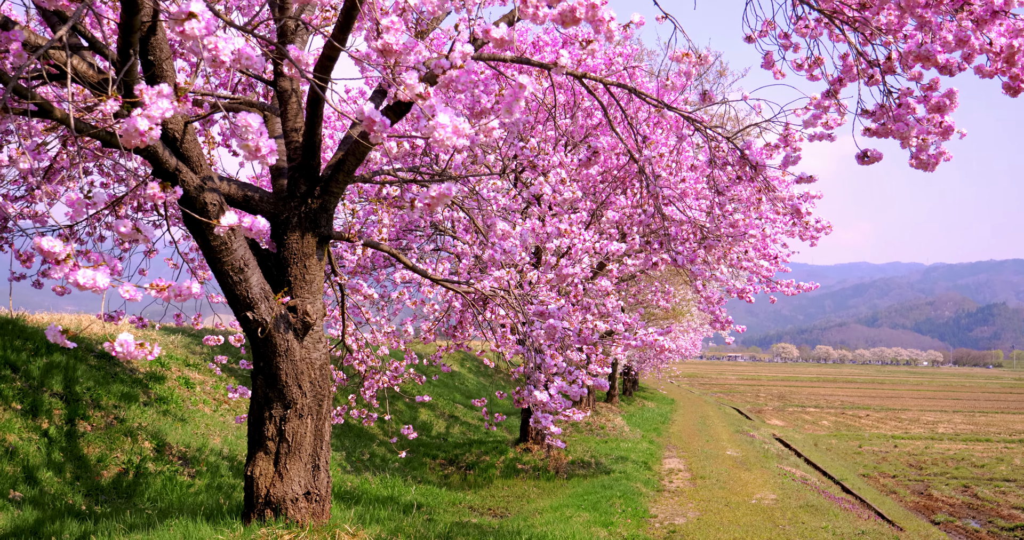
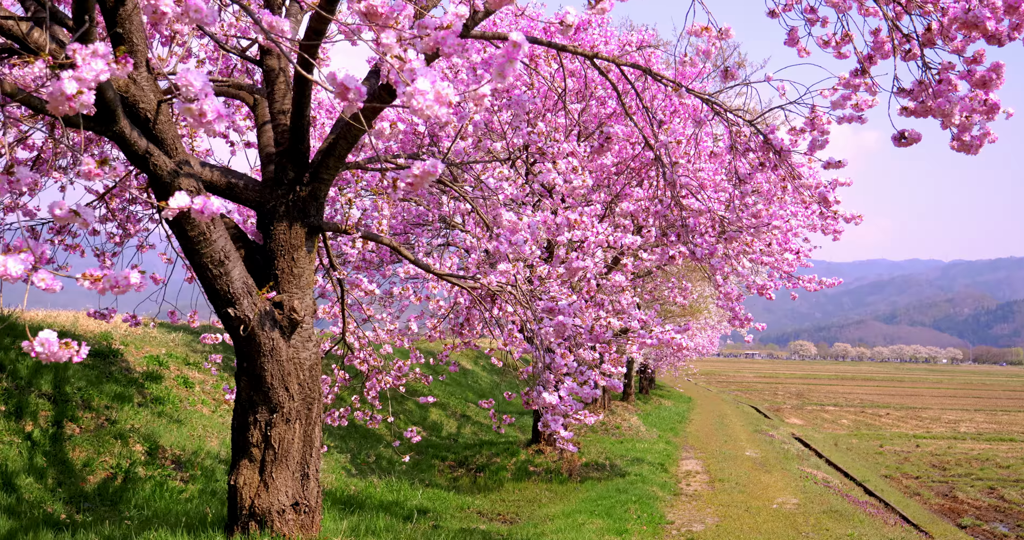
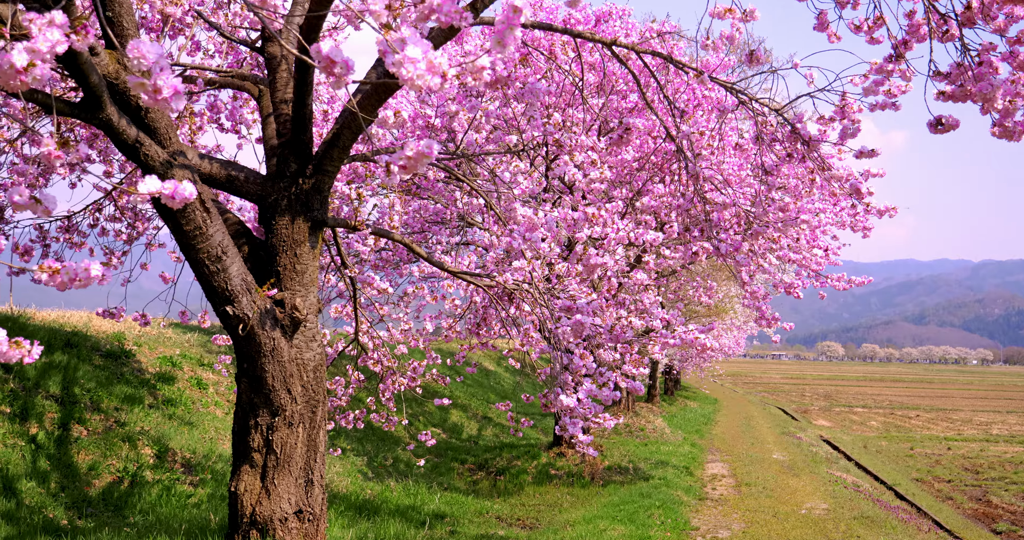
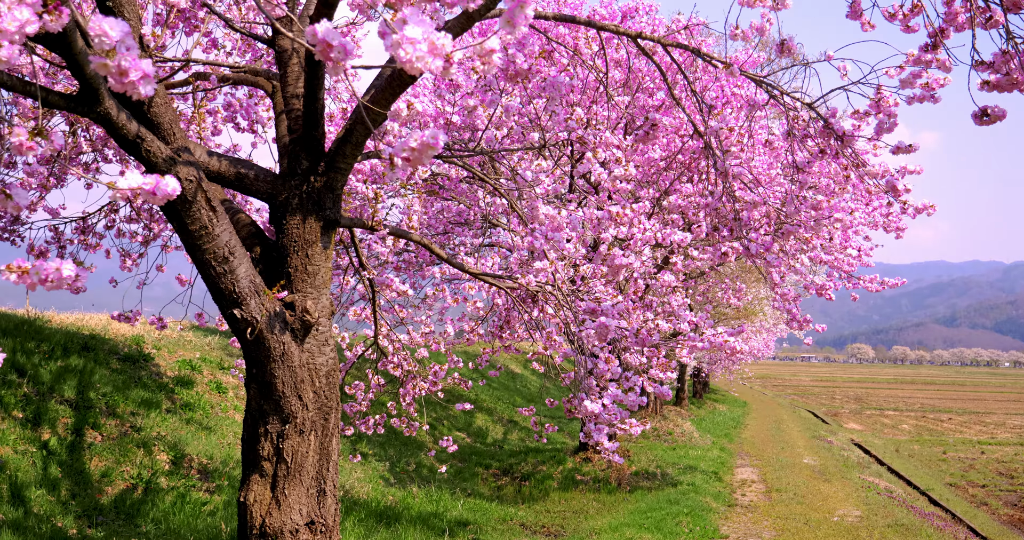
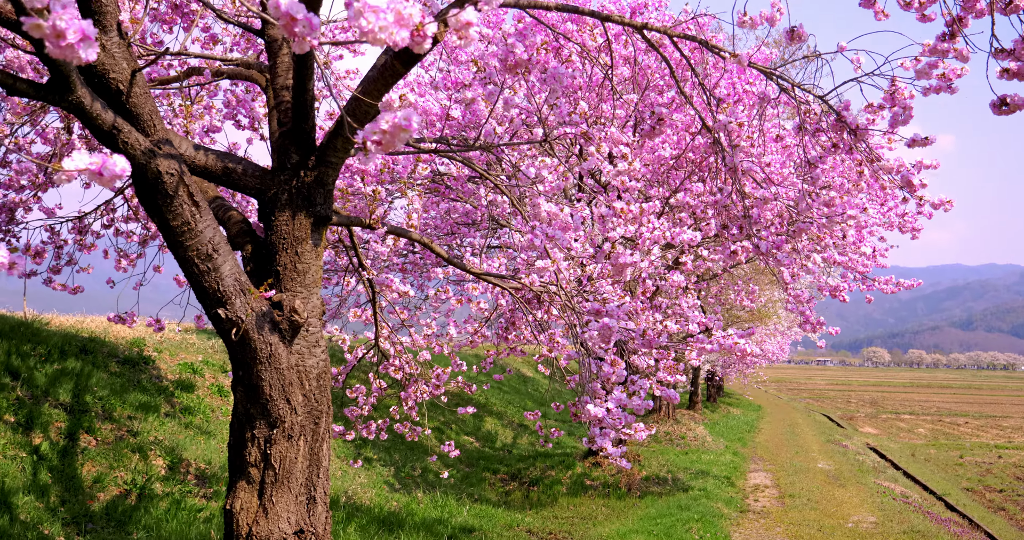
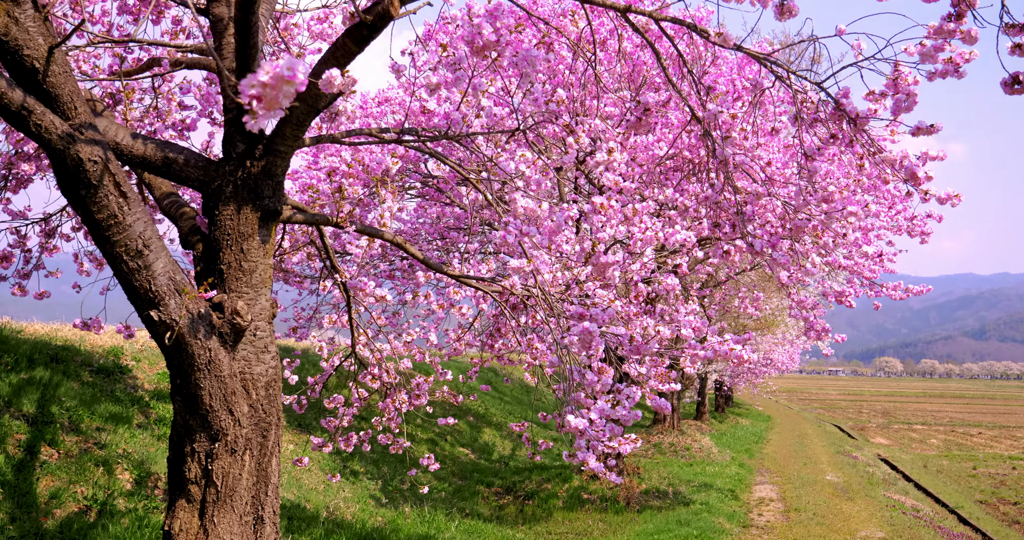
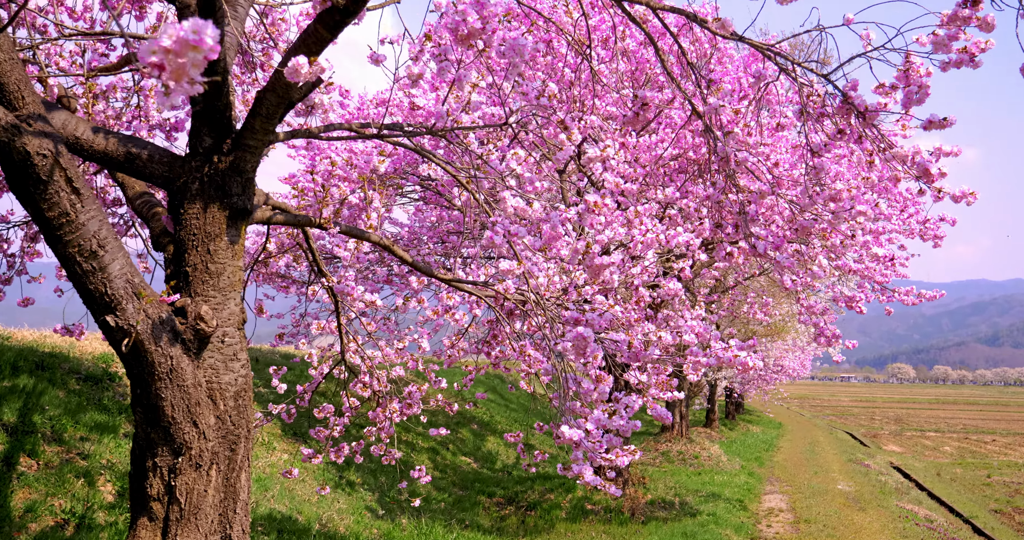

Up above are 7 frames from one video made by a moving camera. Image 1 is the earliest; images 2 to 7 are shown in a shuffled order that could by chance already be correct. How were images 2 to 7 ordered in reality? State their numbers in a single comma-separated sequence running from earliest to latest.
2, 3, 4, 5, 6, 7
